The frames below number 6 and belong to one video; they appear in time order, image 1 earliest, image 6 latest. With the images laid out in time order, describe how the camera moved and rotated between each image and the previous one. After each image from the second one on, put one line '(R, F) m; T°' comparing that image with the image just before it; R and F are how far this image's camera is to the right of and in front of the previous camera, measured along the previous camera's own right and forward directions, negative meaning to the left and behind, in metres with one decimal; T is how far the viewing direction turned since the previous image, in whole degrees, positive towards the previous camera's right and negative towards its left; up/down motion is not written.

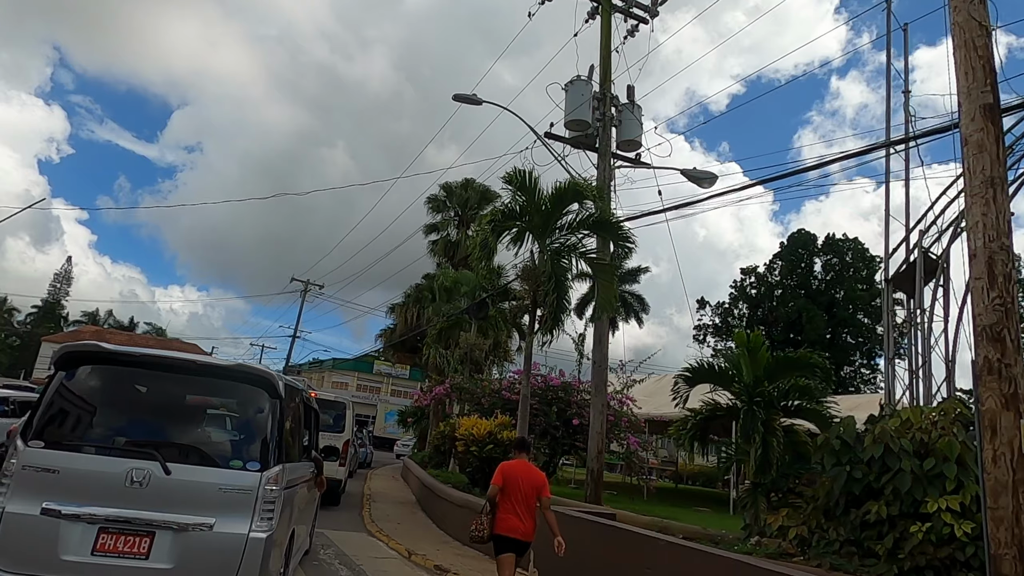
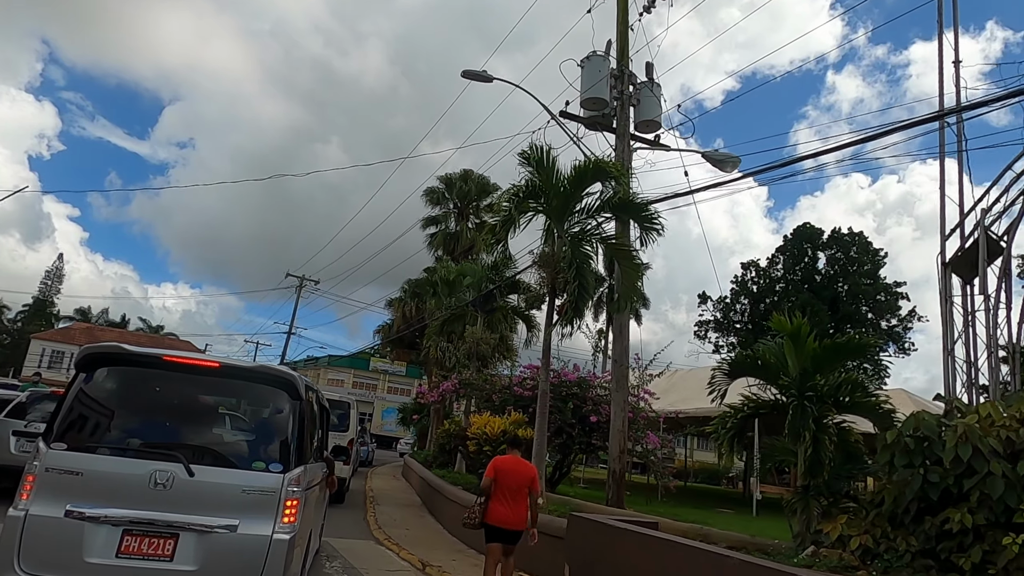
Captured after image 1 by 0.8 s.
(-0.3, +0.8) m; 0°
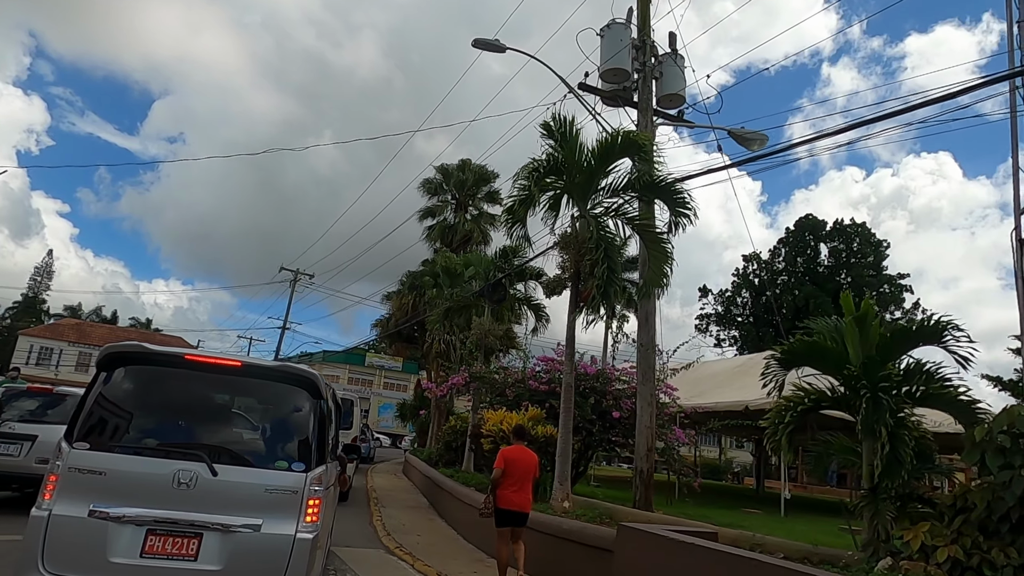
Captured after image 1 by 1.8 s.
(-0.4, +0.9) m; +1°
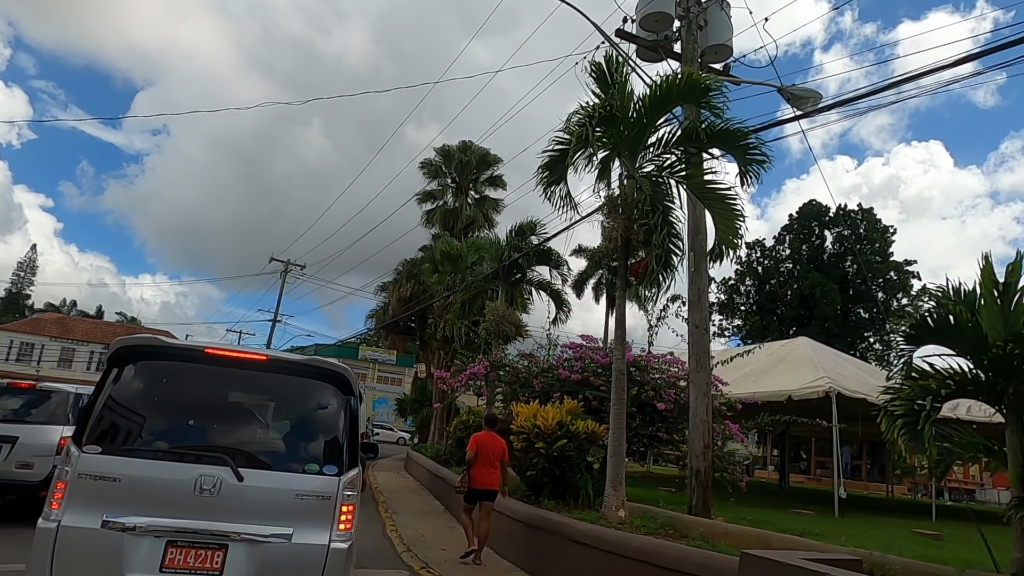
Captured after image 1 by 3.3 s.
(-0.6, +1.4) m; +1°
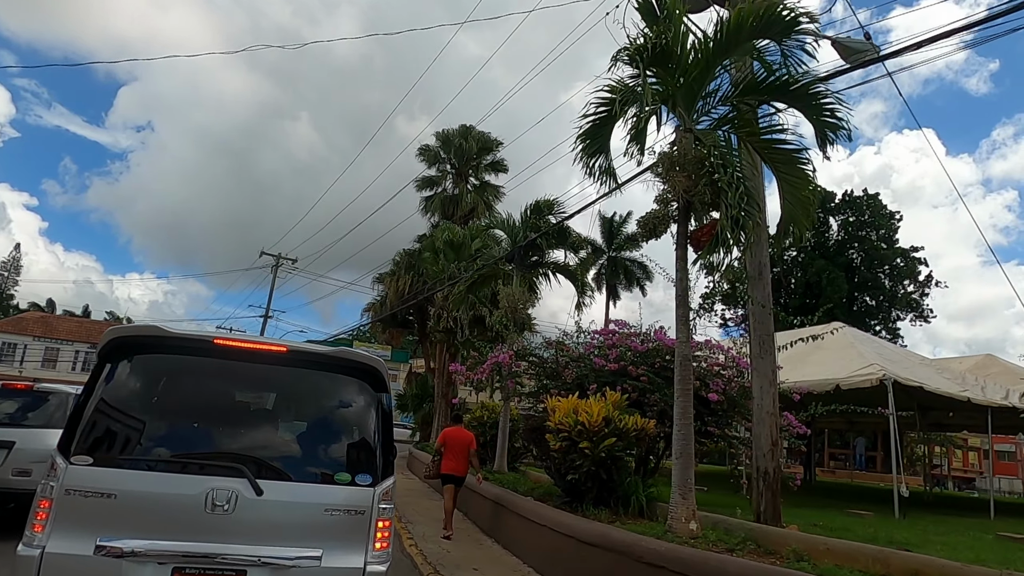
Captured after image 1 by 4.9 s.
(-0.5, +1.2) m; +1°
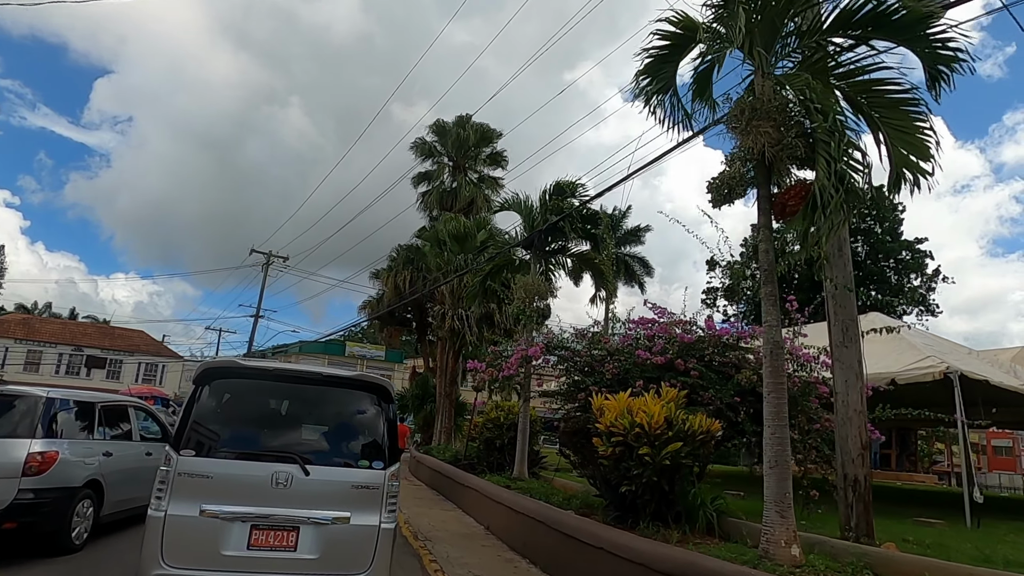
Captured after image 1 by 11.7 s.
(-0.5, +1.2) m; +1°
